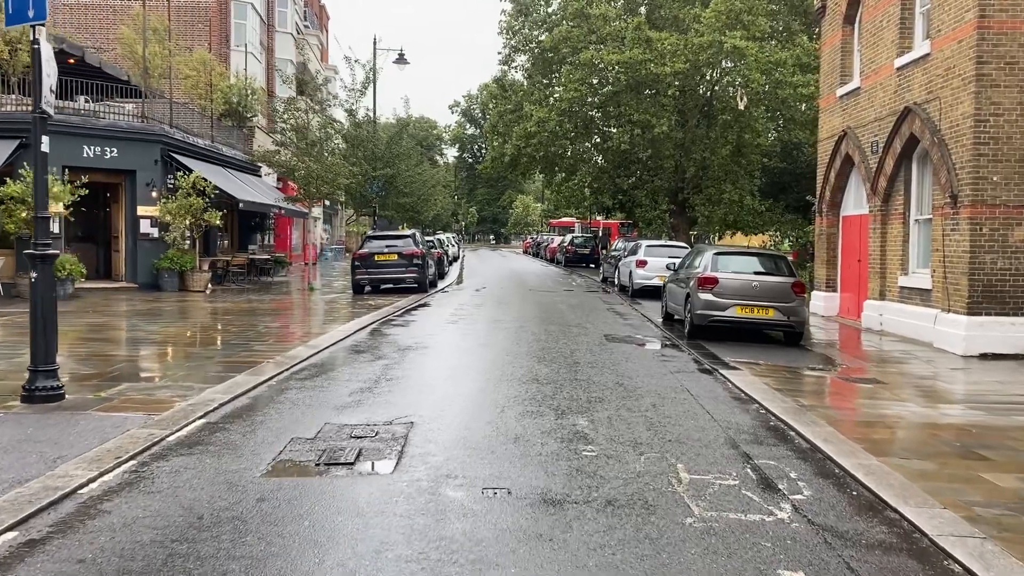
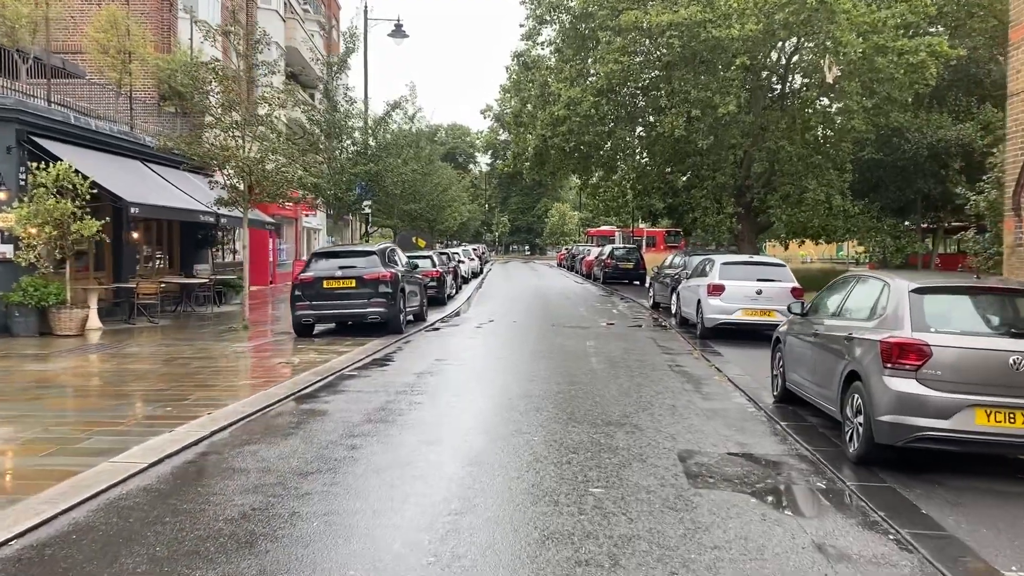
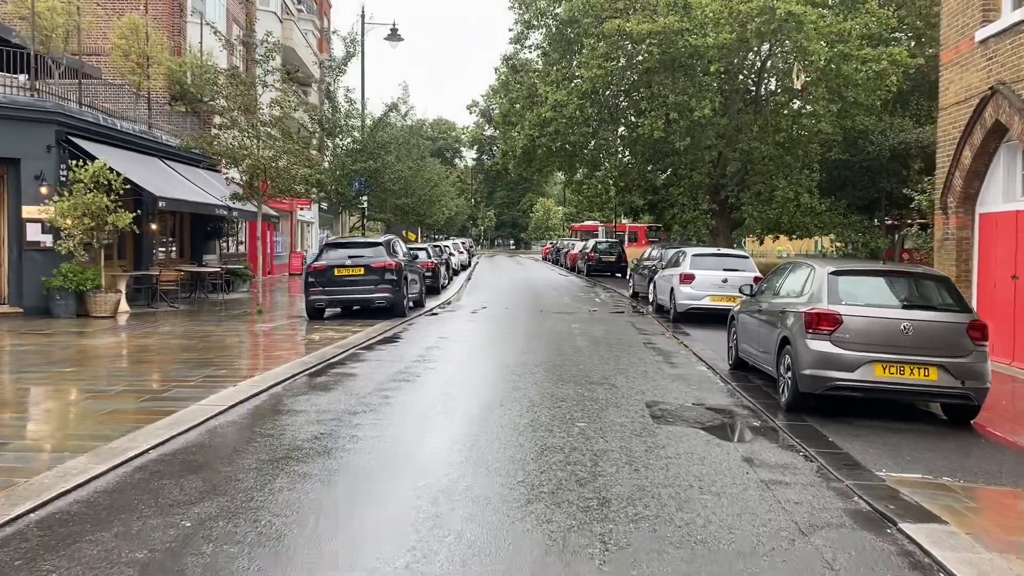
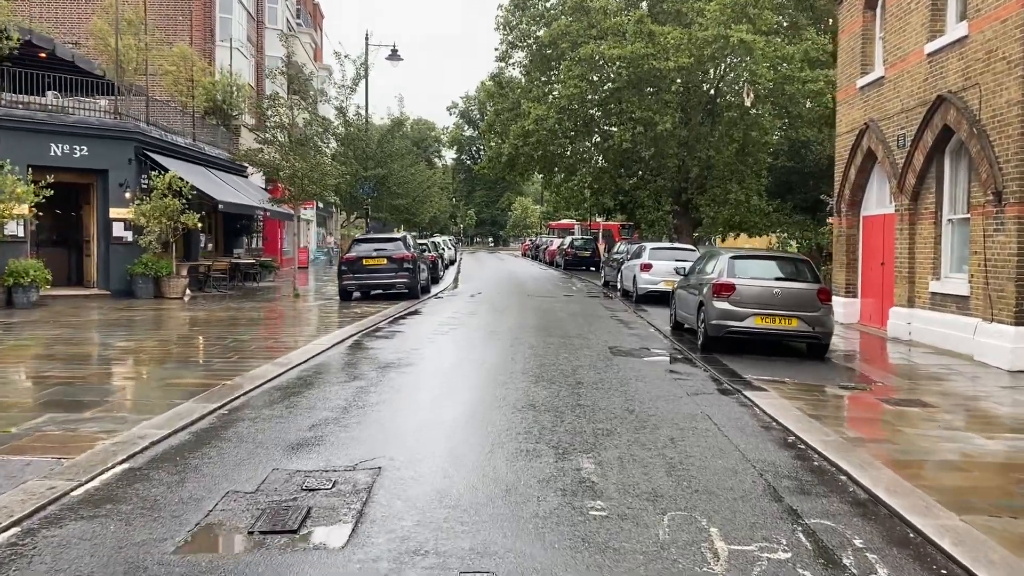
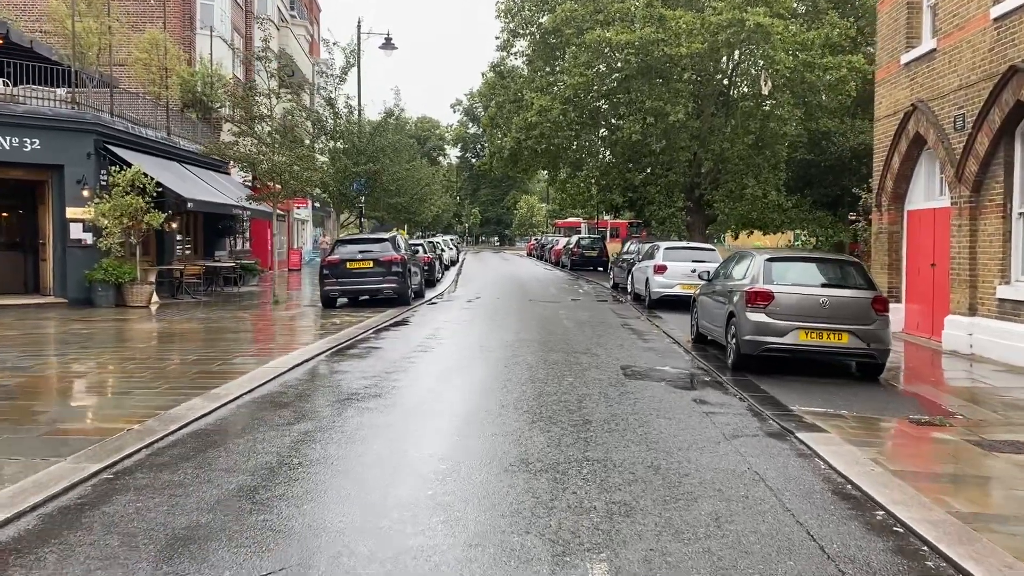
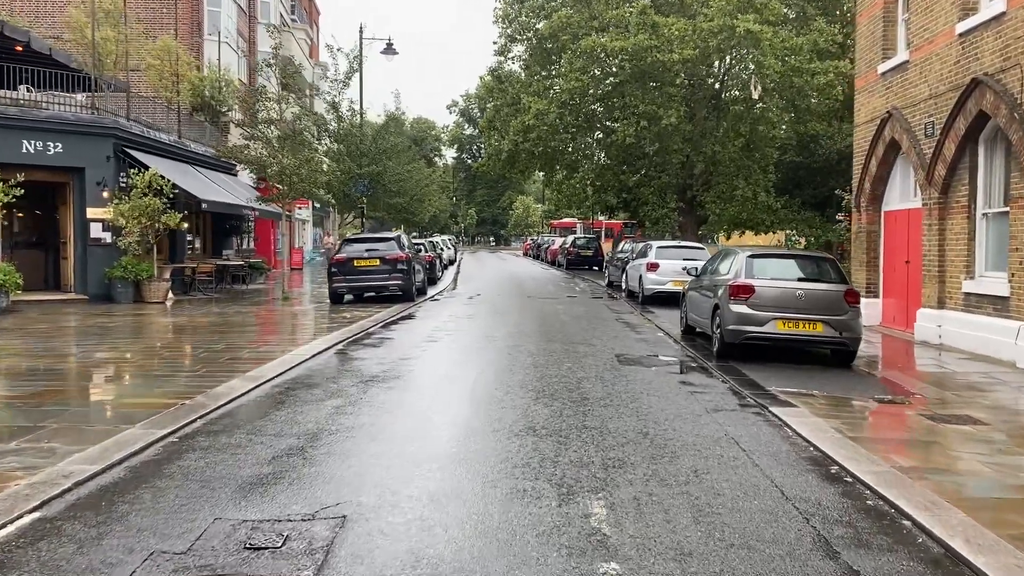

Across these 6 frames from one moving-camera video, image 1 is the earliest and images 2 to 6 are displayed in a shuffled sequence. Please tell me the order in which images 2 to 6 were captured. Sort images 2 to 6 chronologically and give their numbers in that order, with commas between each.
4, 6, 5, 3, 2
